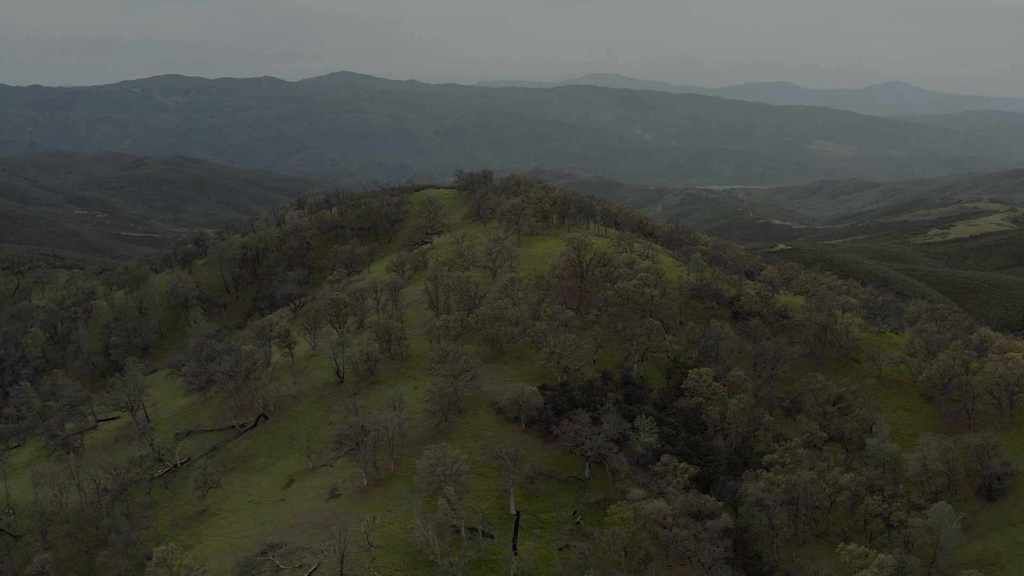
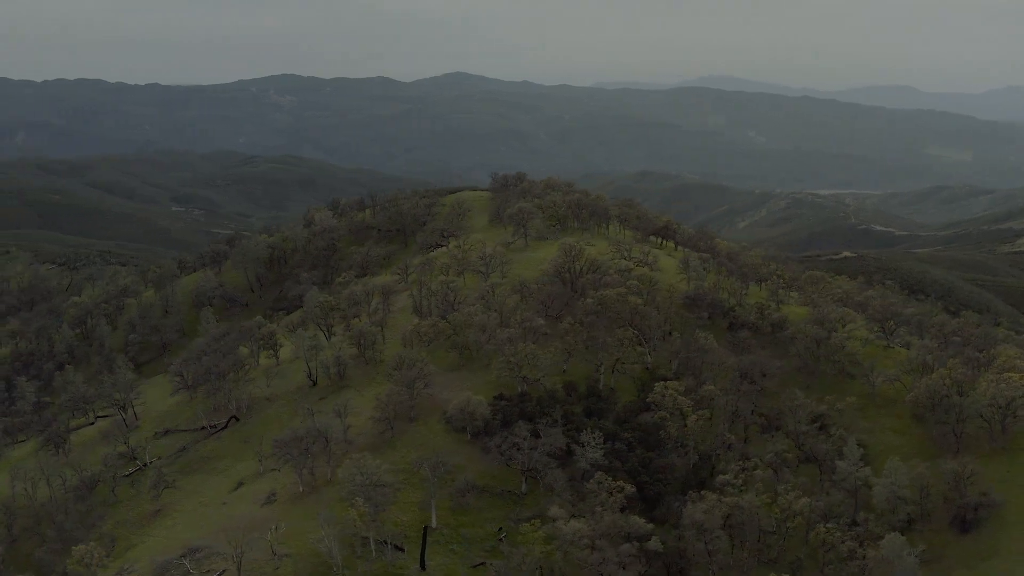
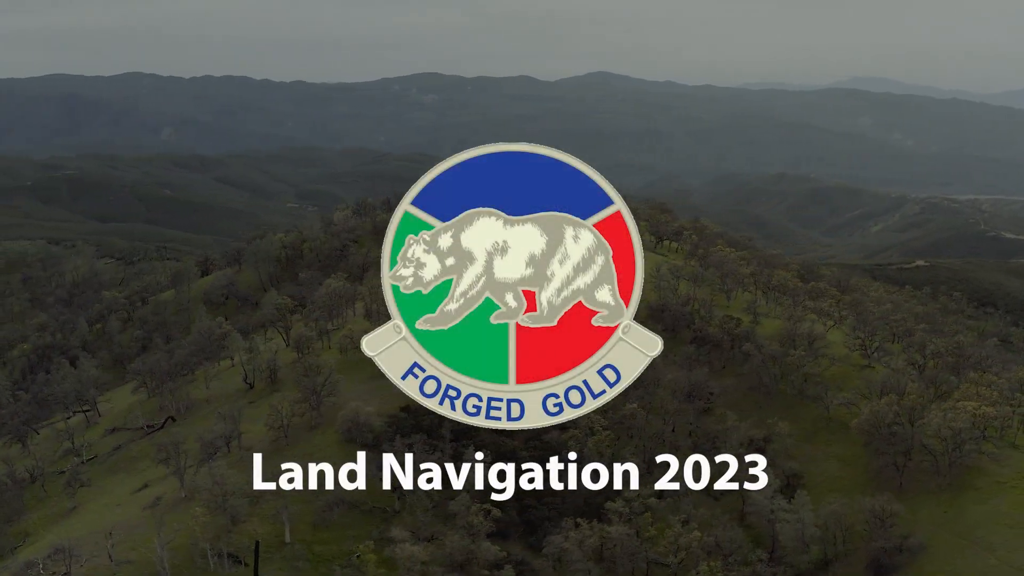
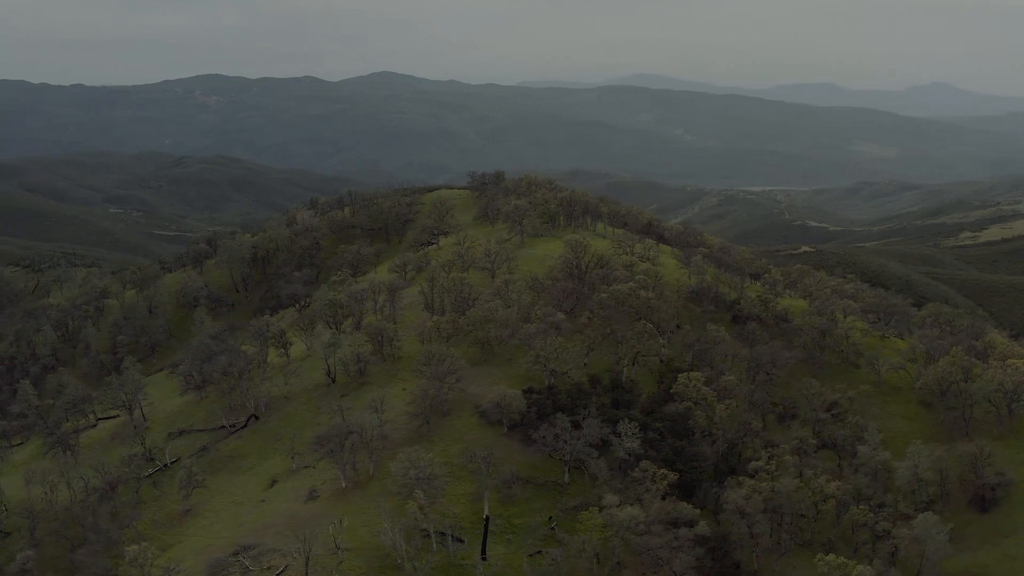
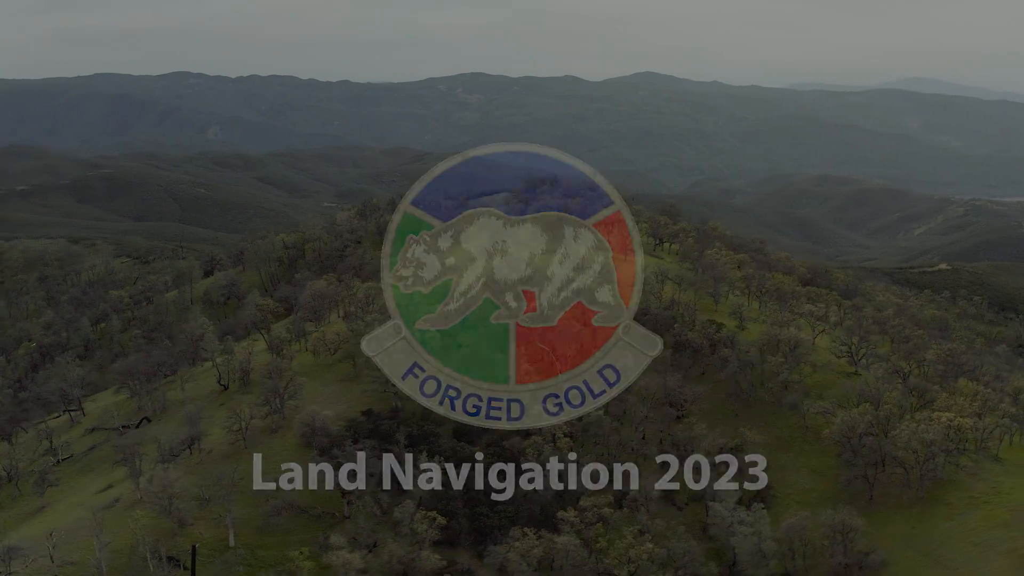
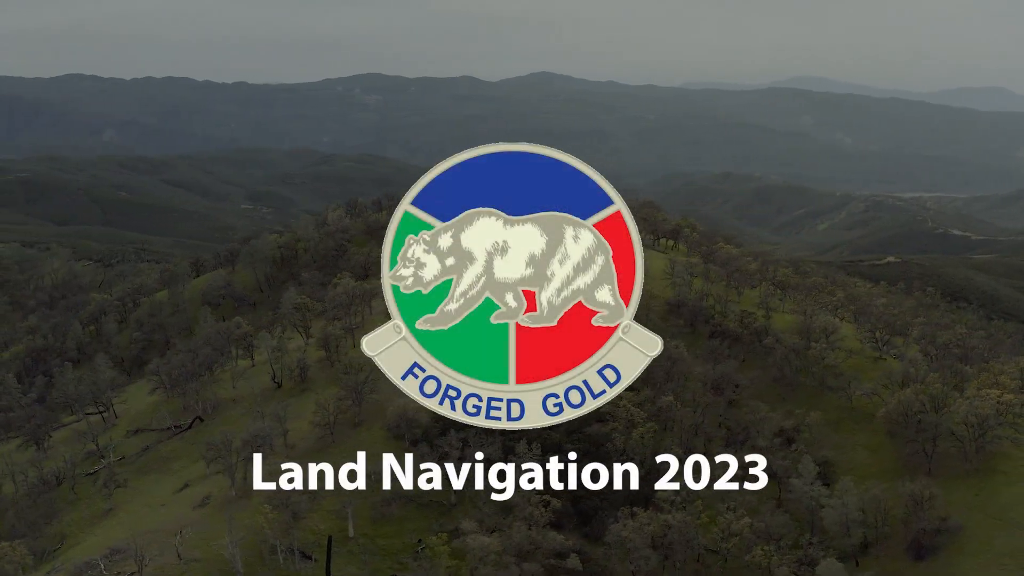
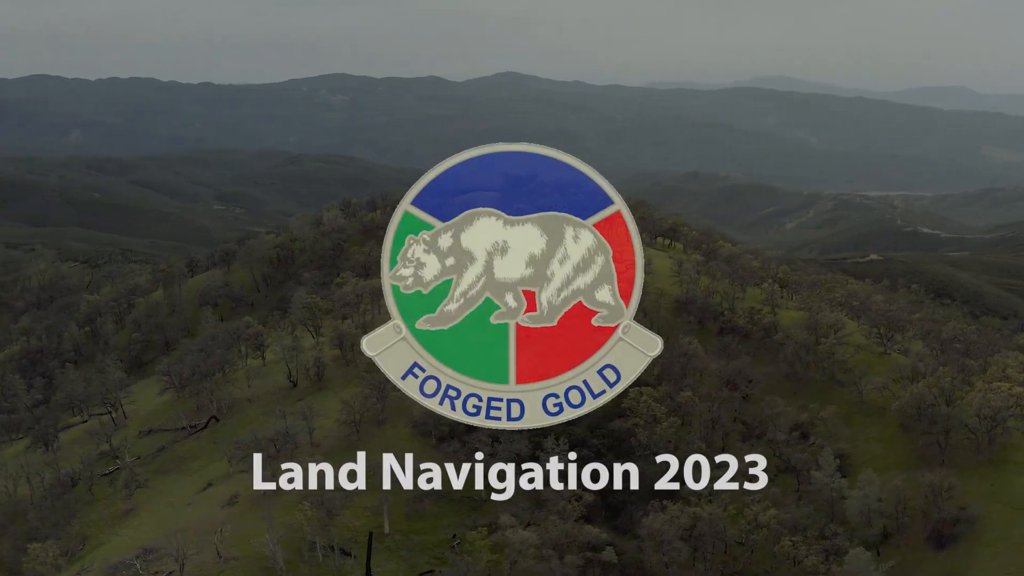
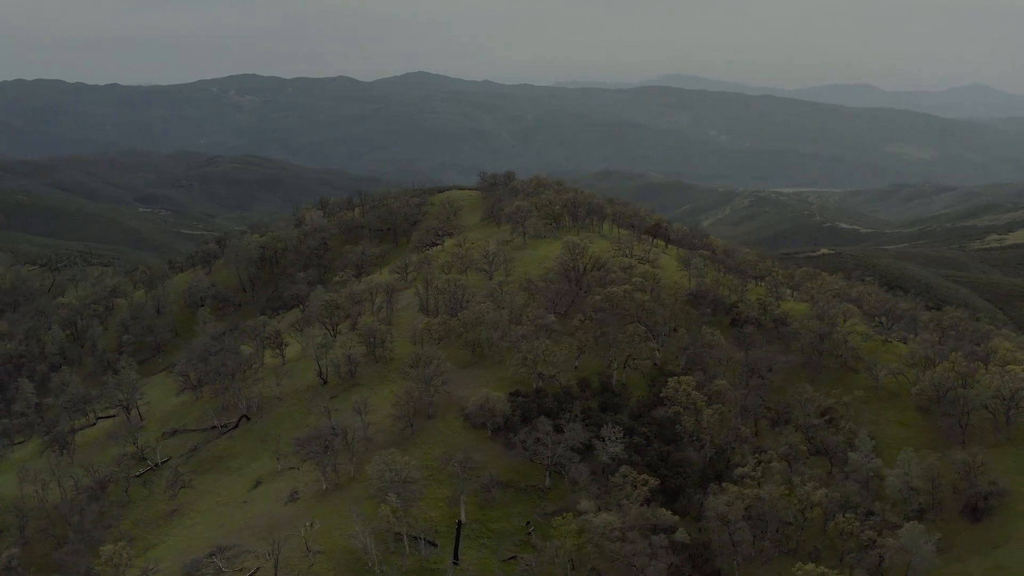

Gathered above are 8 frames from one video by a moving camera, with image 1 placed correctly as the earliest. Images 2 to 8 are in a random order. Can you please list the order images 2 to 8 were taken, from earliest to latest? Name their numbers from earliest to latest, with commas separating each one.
4, 8, 2, 7, 6, 3, 5
